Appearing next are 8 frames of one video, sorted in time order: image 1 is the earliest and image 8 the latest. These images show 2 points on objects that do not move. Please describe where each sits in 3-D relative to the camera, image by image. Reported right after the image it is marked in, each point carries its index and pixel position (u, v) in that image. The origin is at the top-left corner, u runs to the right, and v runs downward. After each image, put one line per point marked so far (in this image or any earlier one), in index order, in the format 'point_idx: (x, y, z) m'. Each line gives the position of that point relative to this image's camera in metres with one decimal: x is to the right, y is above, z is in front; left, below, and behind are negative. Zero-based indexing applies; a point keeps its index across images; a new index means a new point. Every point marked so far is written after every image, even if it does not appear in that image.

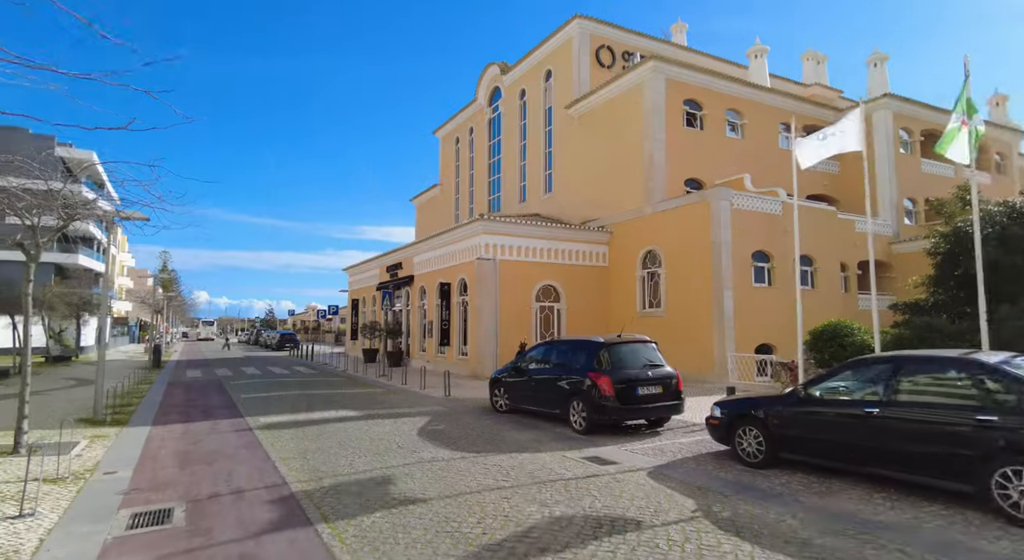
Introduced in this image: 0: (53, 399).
0: (-11.2, -2.9, +13.4) m
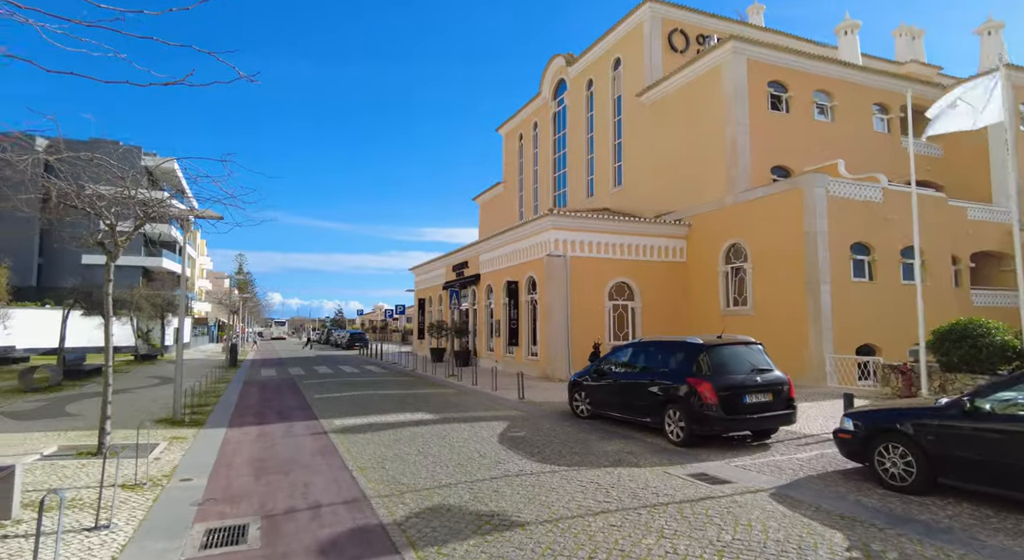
0: (-9.3, -2.9, +13.7) m
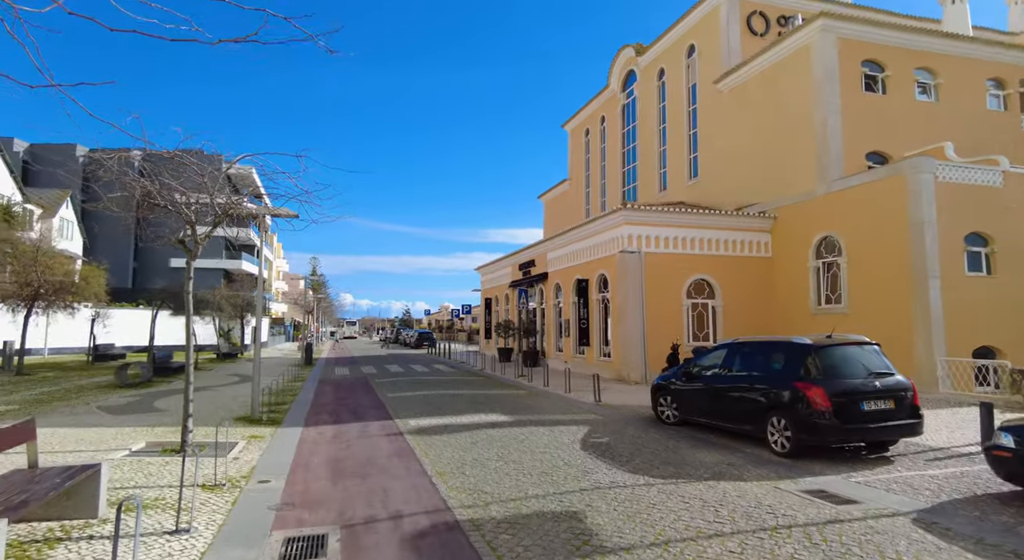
0: (-7.4, -2.9, +14.1) m
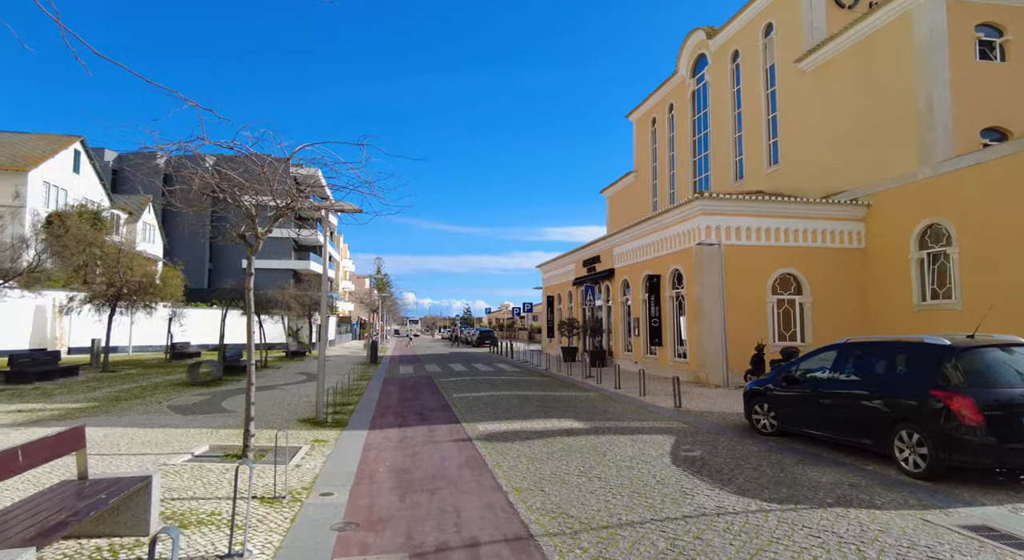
0: (-5.7, -2.9, +14.0) m
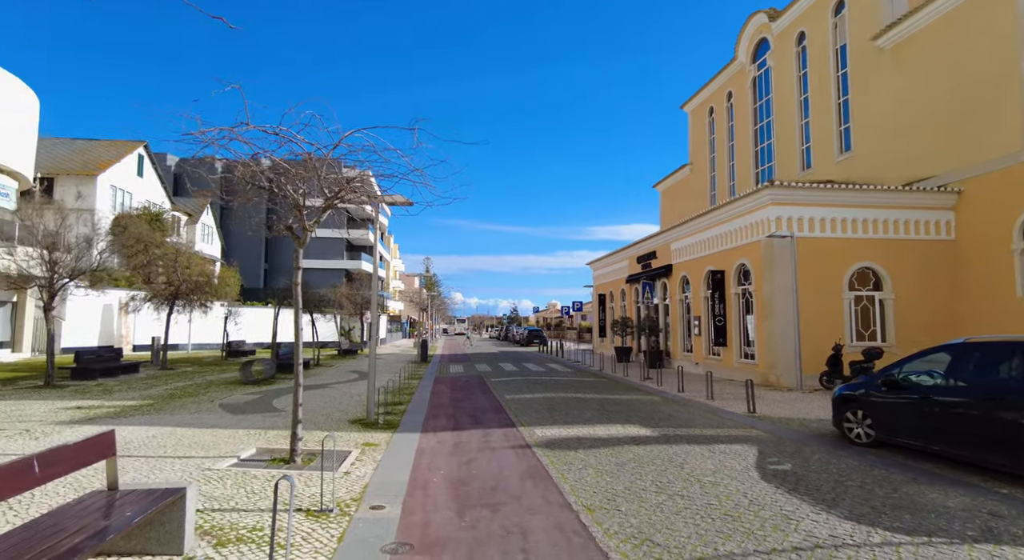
0: (-4.3, -2.8, +13.7) m
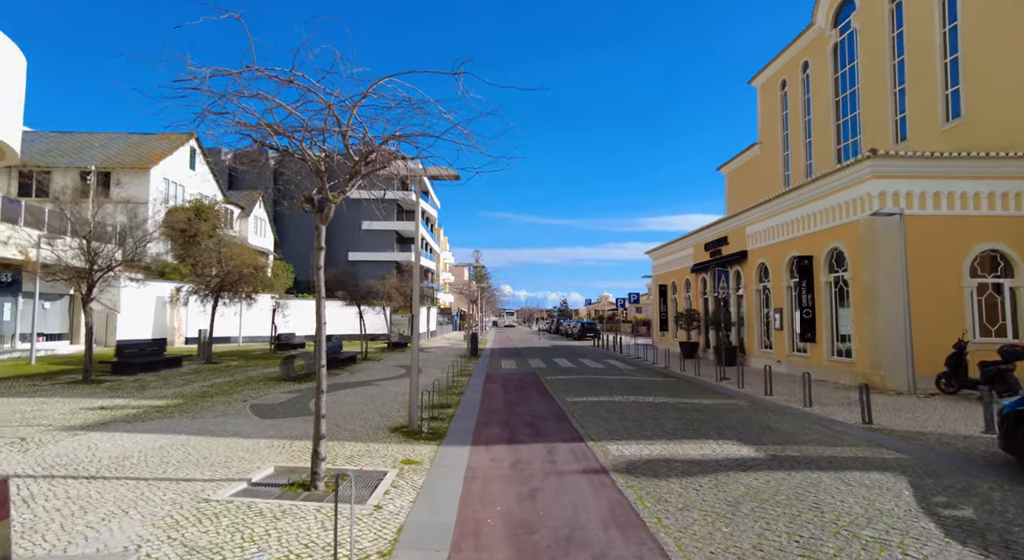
0: (-3.0, -2.5, +12.5) m
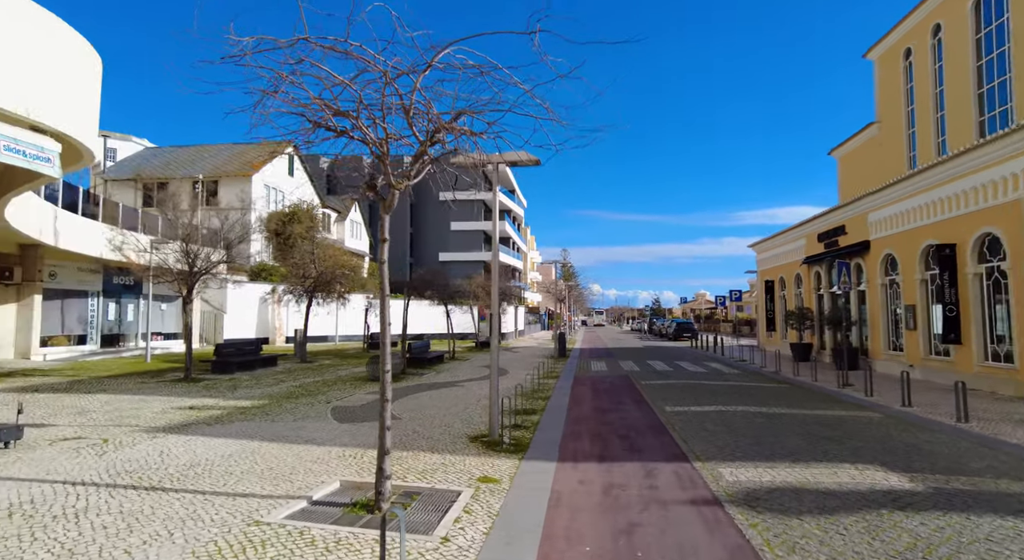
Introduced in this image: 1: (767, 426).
0: (-1.1, -2.5, +12.0) m
1: (+4.2, -2.3, +9.1) m
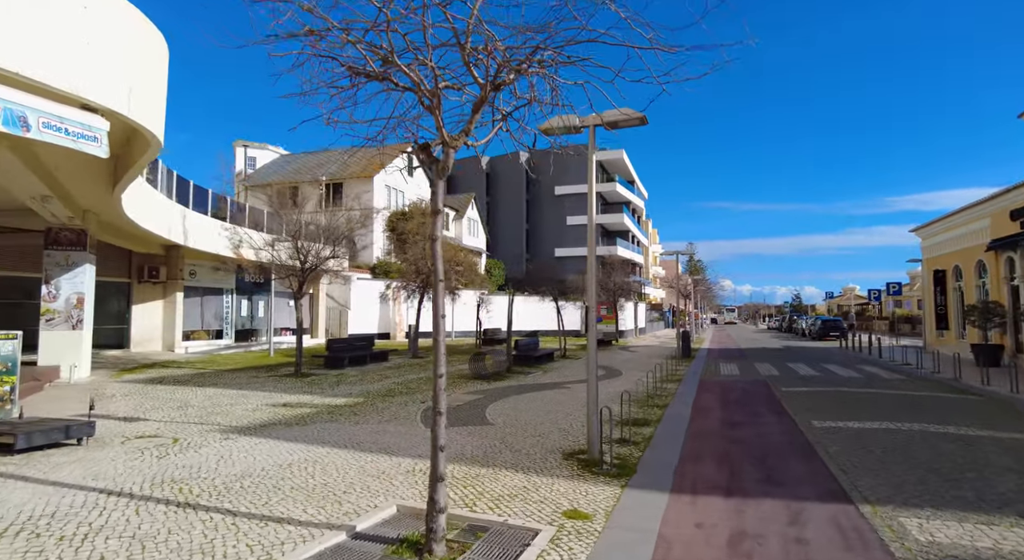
0: (+1.1, -2.3, +10.7) m
1: (+5.6, -2.1, +6.8) m
